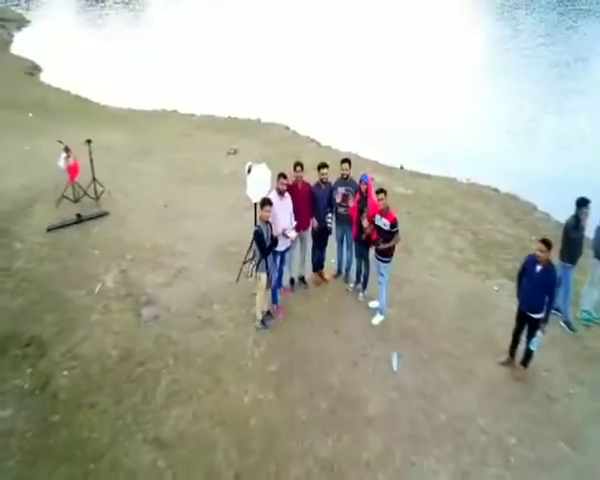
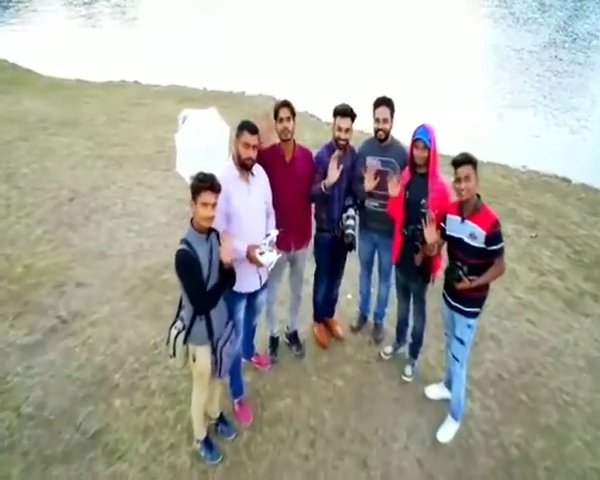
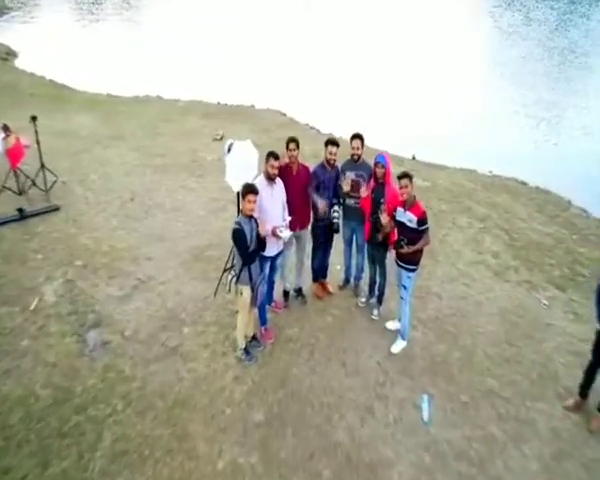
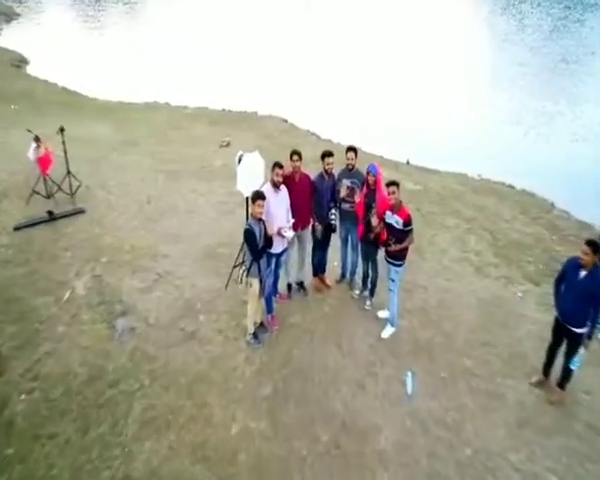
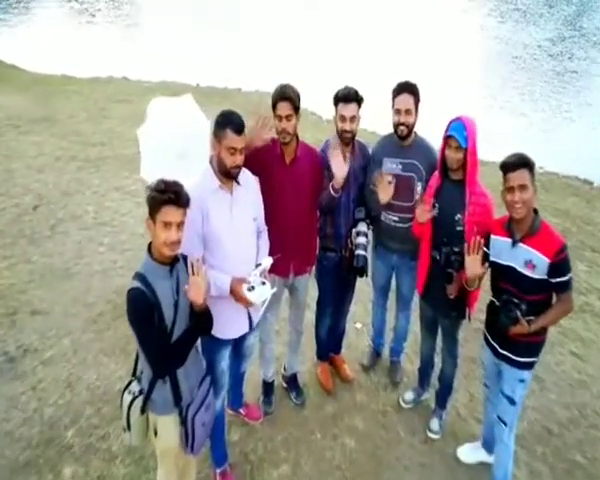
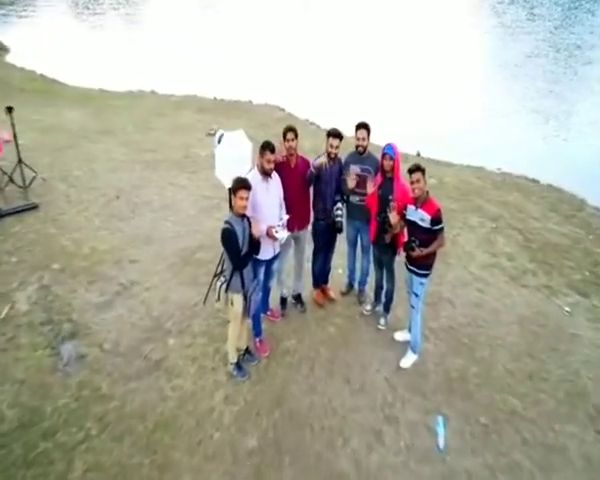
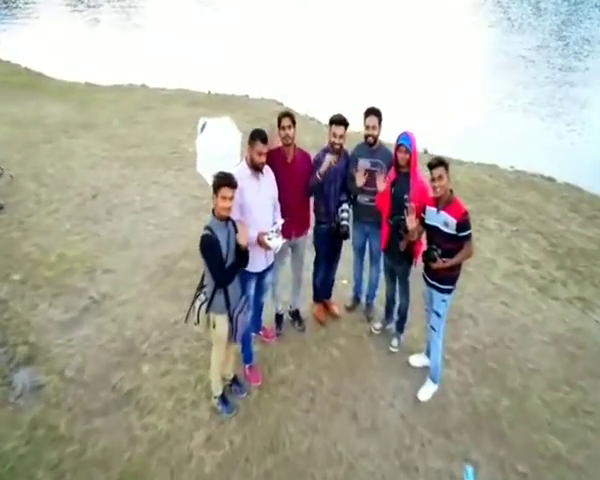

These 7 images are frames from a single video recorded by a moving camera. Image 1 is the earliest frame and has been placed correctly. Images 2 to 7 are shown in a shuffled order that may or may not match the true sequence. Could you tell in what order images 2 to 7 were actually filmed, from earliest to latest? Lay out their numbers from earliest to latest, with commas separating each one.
4, 3, 6, 7, 2, 5
